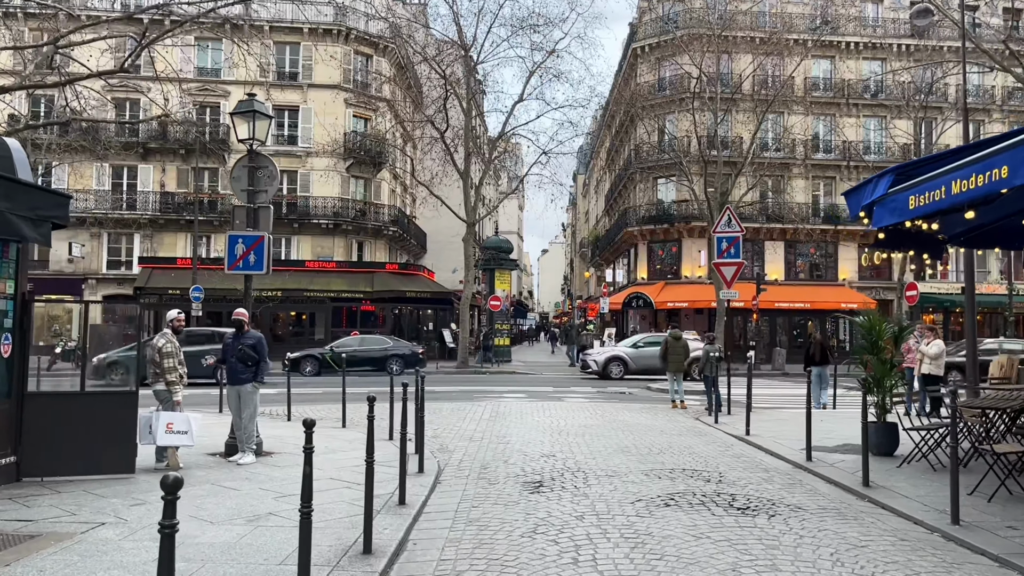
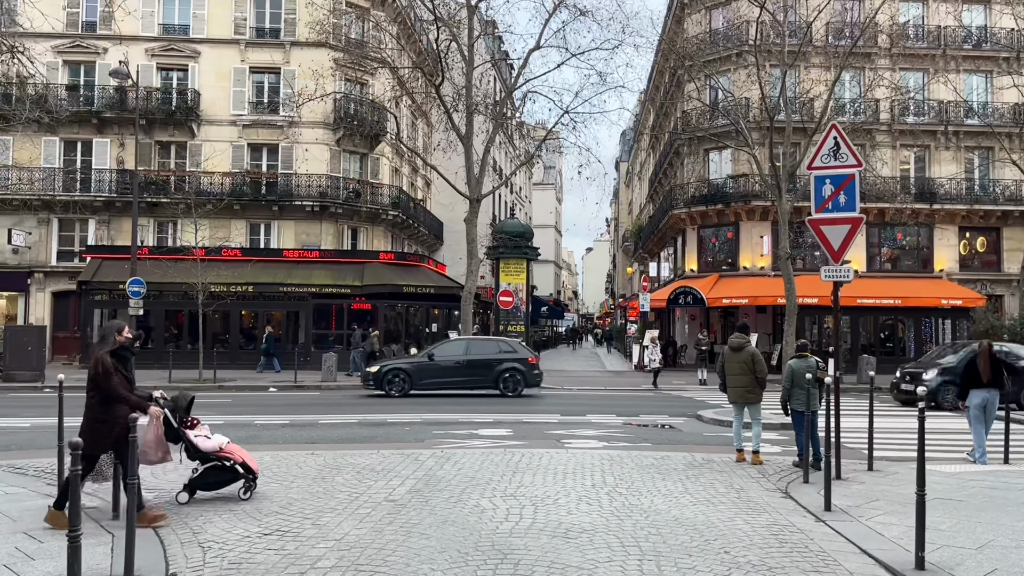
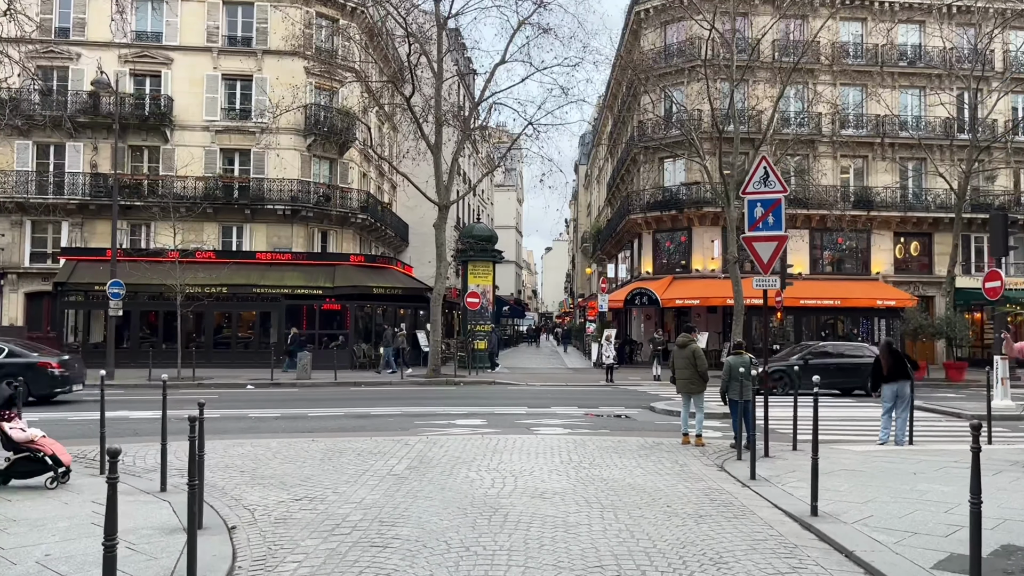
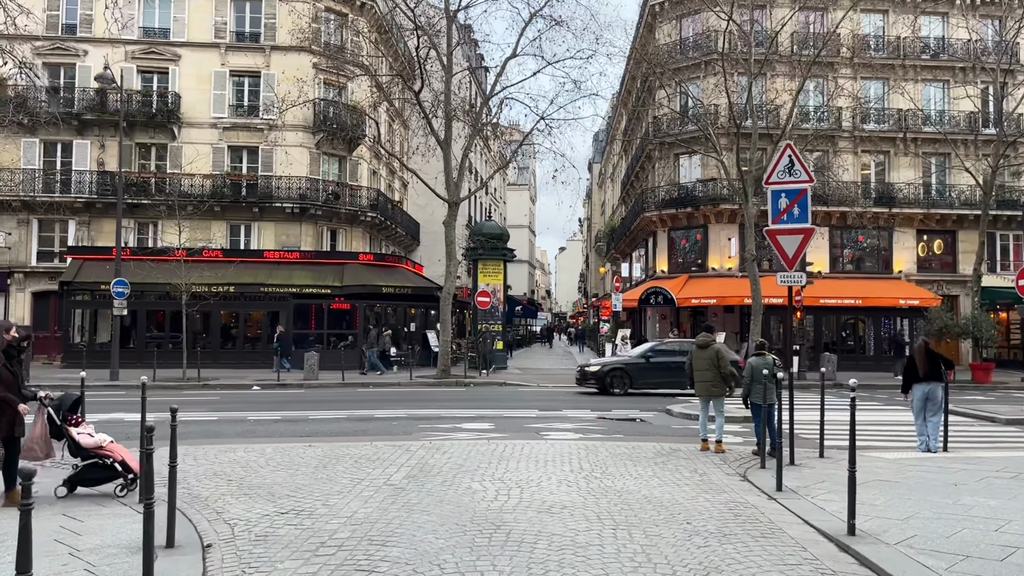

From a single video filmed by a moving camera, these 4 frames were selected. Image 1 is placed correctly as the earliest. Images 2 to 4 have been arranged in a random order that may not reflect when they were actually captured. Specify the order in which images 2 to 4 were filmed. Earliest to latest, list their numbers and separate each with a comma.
3, 4, 2
